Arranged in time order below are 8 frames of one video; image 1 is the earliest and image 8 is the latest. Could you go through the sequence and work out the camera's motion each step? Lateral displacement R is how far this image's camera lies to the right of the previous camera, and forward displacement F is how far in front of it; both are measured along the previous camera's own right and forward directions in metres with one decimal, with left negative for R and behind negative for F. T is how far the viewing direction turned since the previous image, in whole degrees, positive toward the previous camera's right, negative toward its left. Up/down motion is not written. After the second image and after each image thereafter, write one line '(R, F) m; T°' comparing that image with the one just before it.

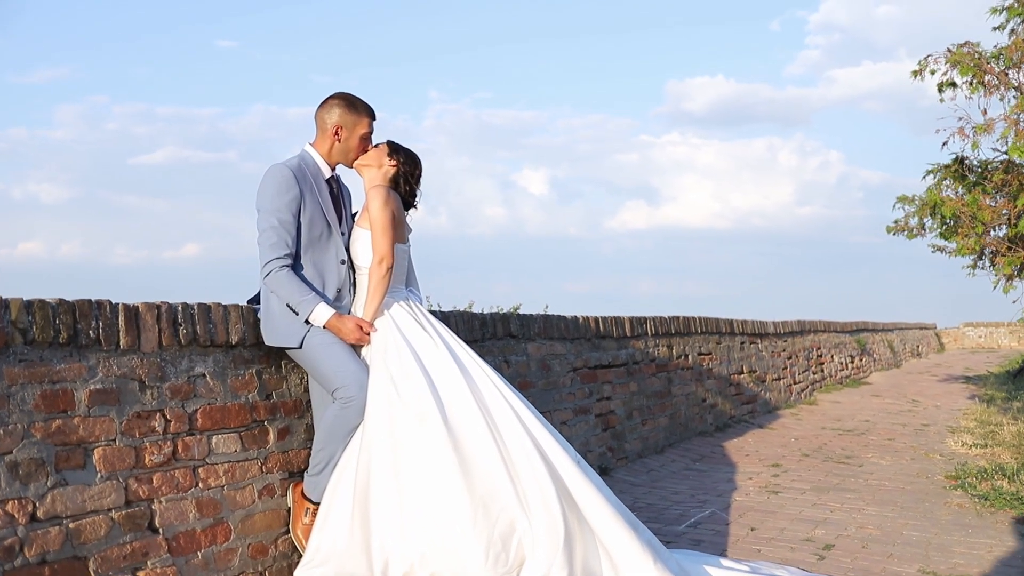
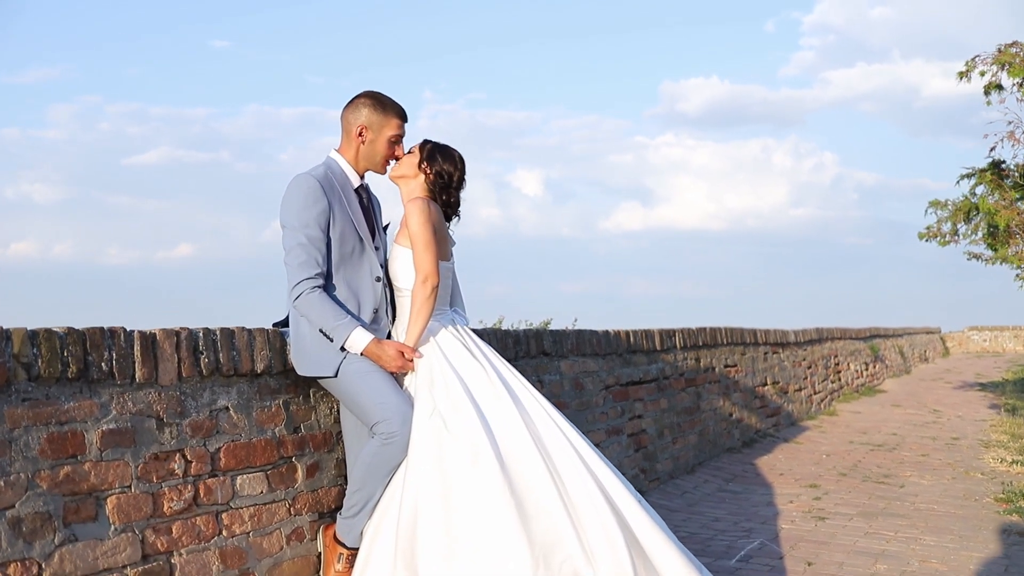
(-0.2, +0.4) m; 0°
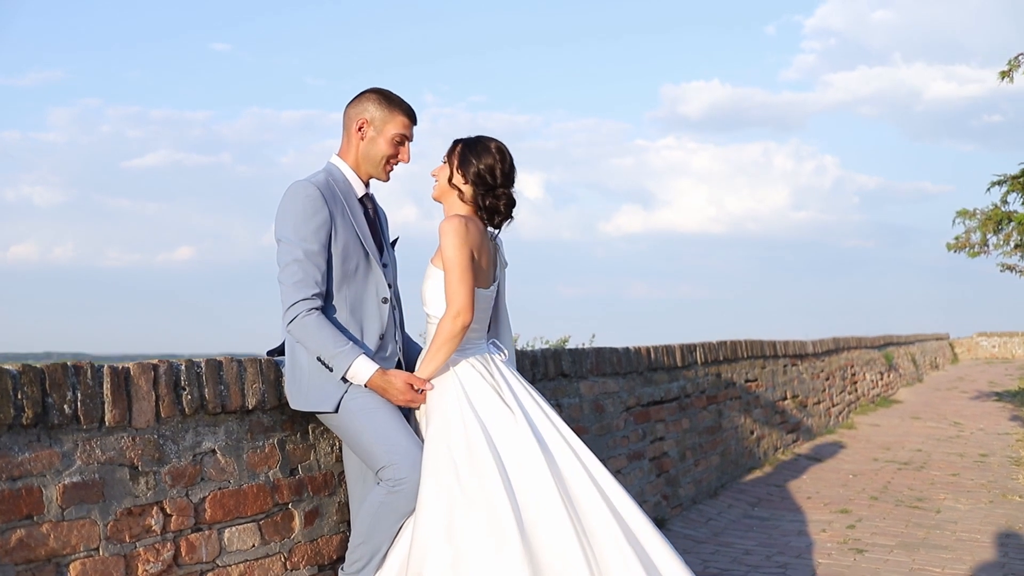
(-0.1, +0.5) m; 0°
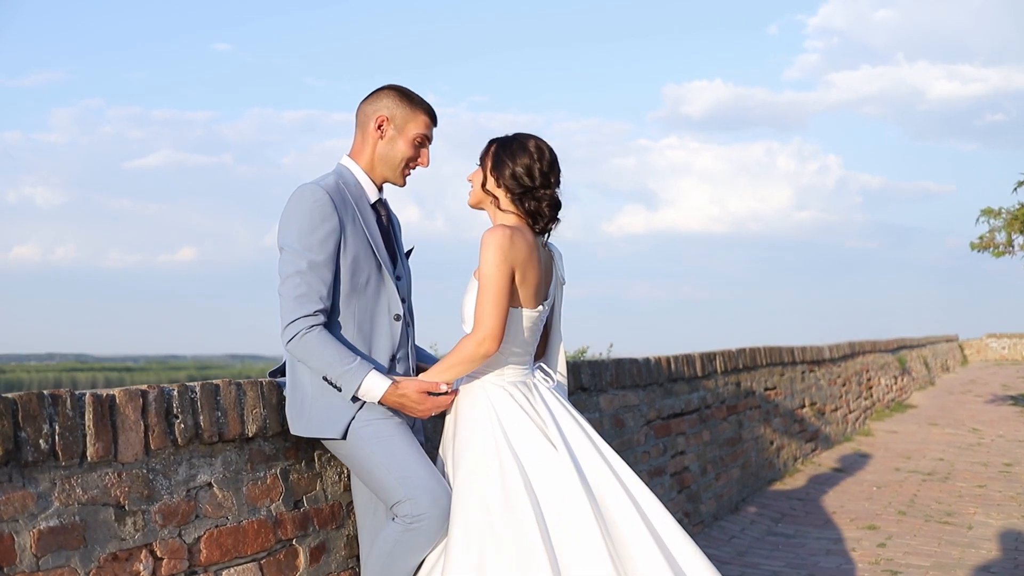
(-0.1, +0.3) m; 0°
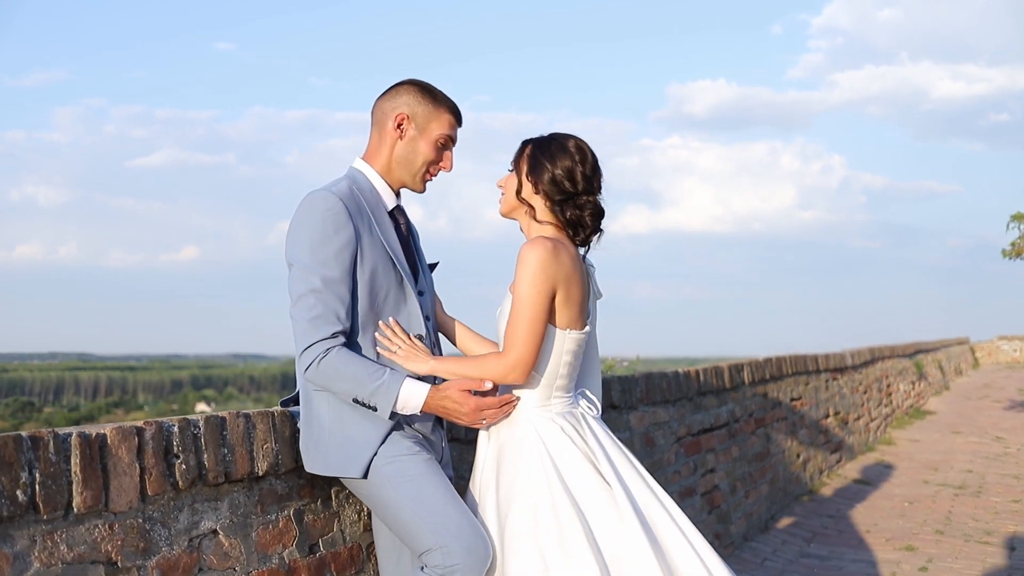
(-0.1, +0.3) m; 0°
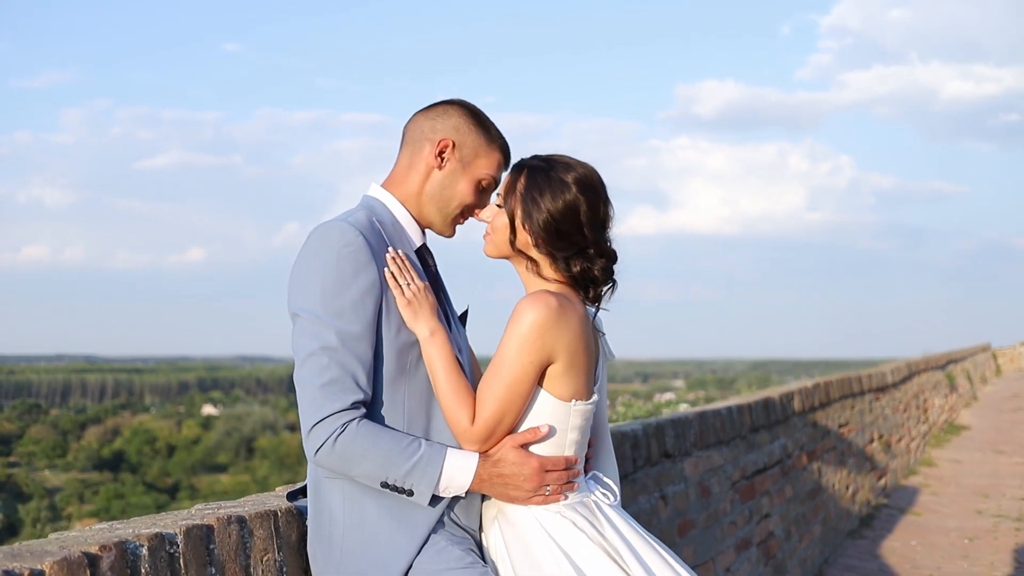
(-0.1, +0.6) m; 0°
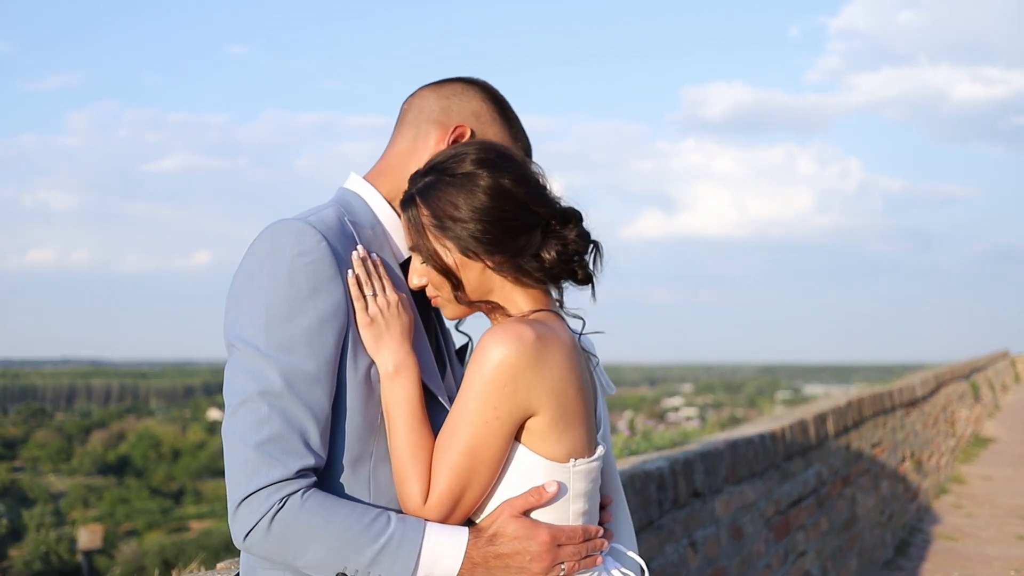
(0.0, +0.6) m; 0°
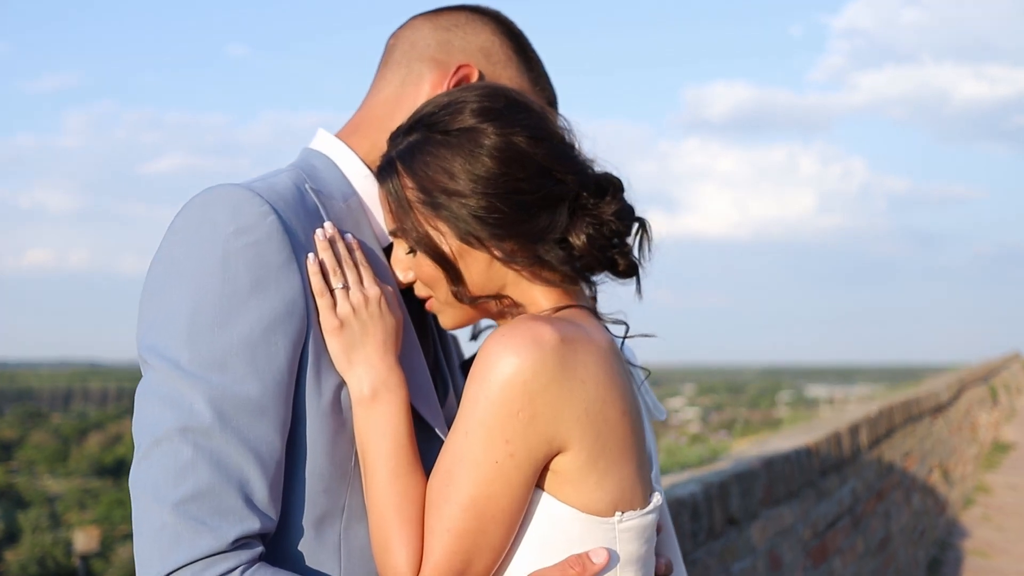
(0.0, +0.5) m; 0°
